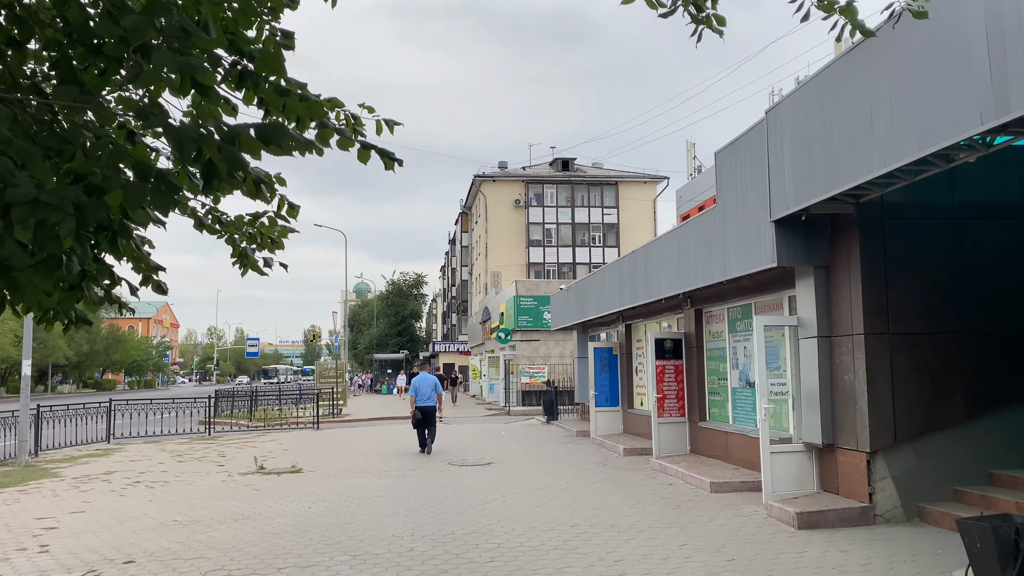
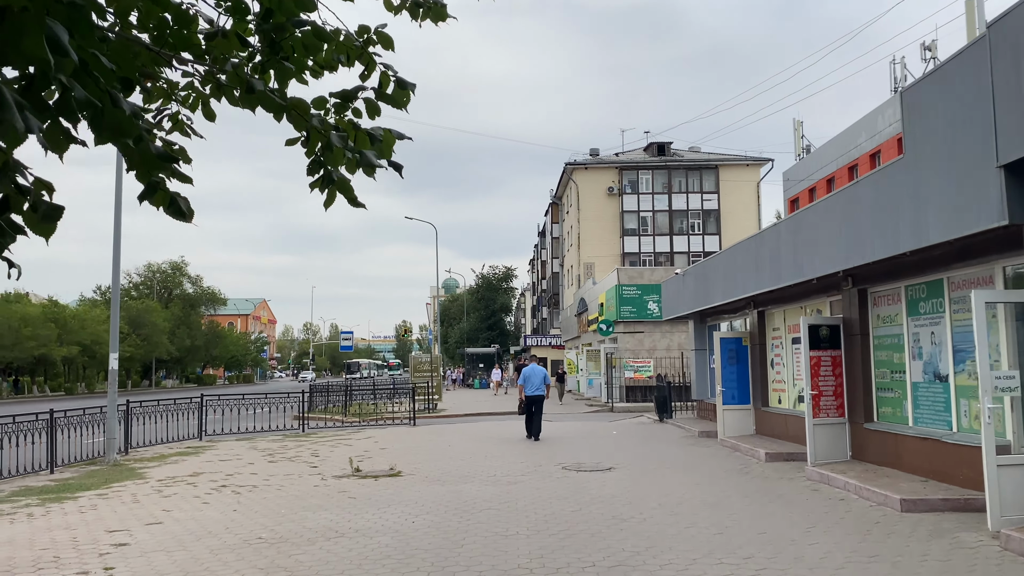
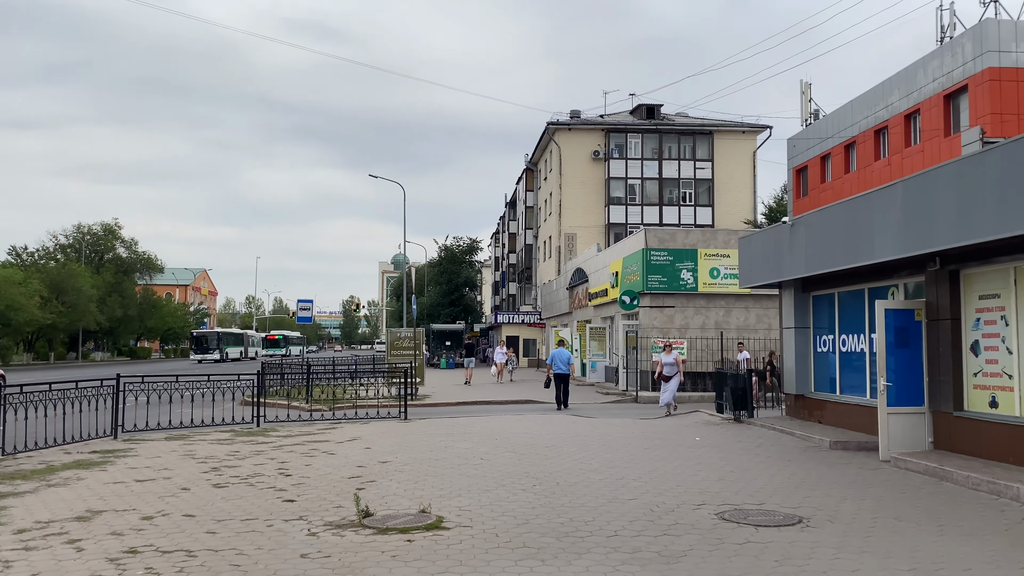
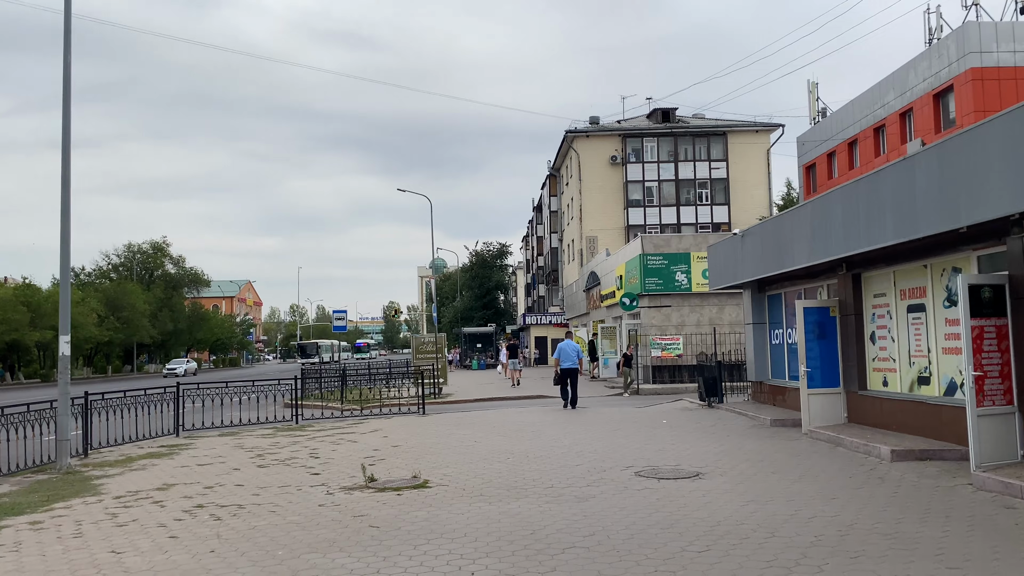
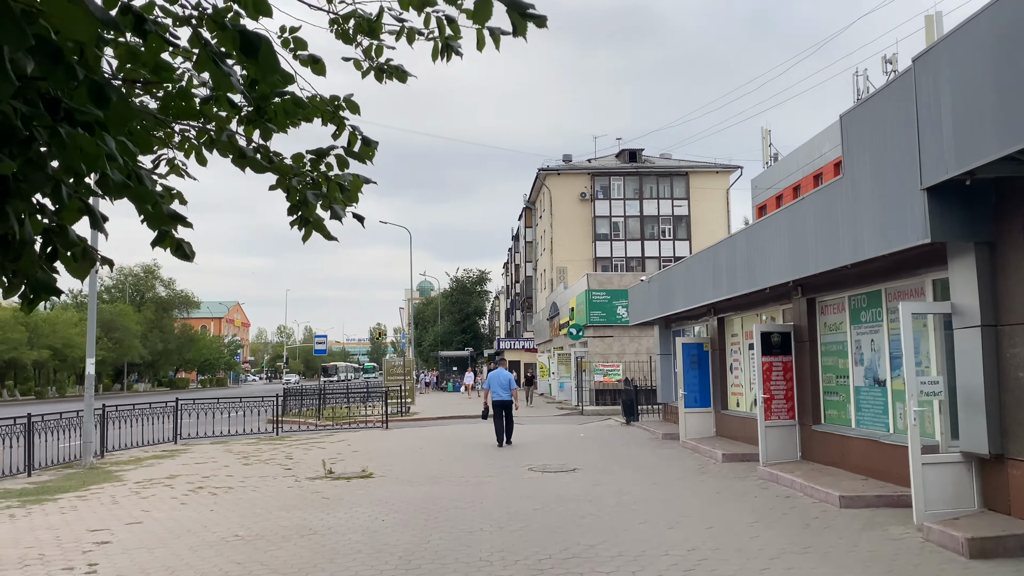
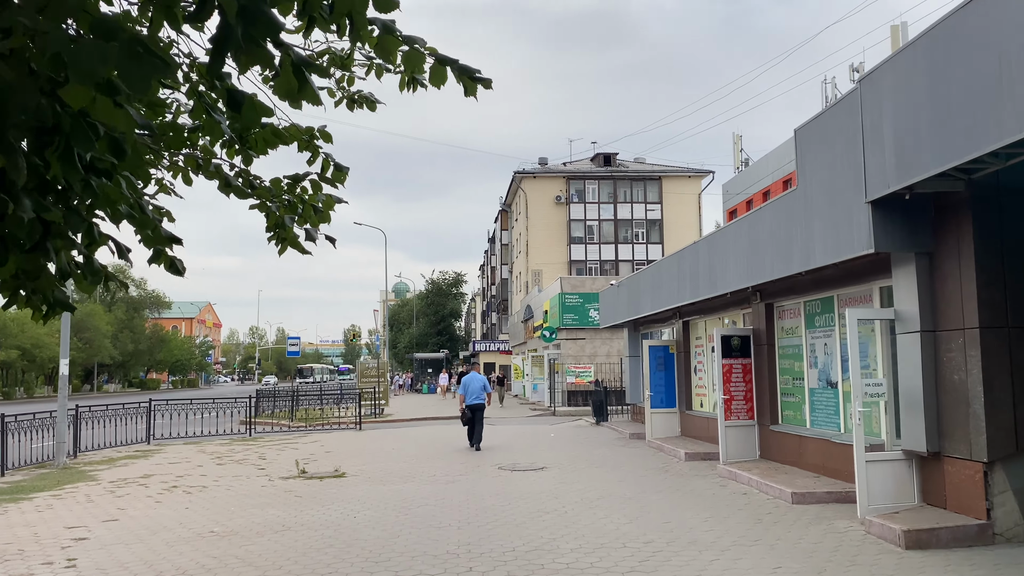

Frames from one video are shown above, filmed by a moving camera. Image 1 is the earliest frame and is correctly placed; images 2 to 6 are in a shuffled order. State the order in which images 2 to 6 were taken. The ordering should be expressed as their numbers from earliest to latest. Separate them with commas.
6, 5, 2, 4, 3
